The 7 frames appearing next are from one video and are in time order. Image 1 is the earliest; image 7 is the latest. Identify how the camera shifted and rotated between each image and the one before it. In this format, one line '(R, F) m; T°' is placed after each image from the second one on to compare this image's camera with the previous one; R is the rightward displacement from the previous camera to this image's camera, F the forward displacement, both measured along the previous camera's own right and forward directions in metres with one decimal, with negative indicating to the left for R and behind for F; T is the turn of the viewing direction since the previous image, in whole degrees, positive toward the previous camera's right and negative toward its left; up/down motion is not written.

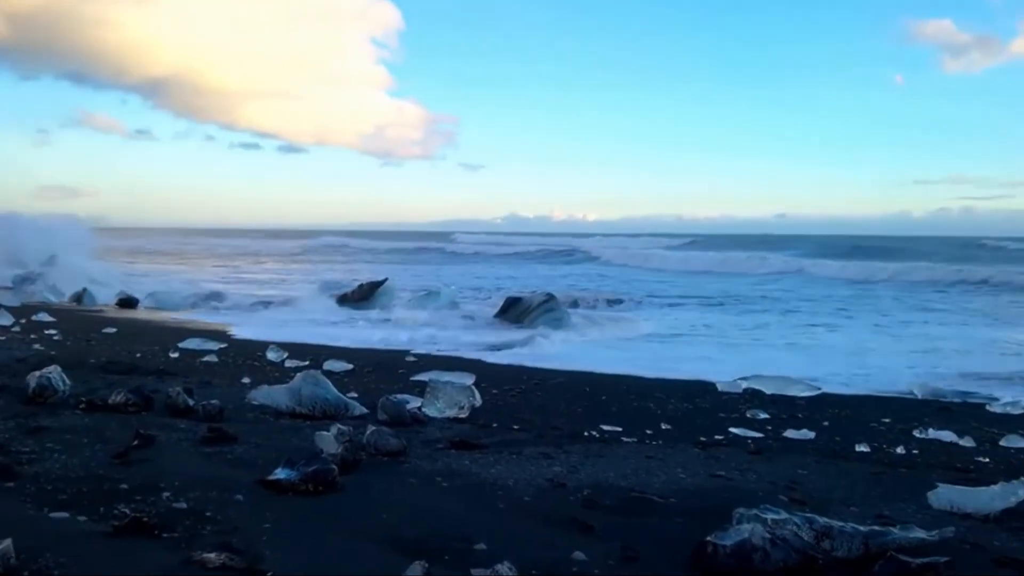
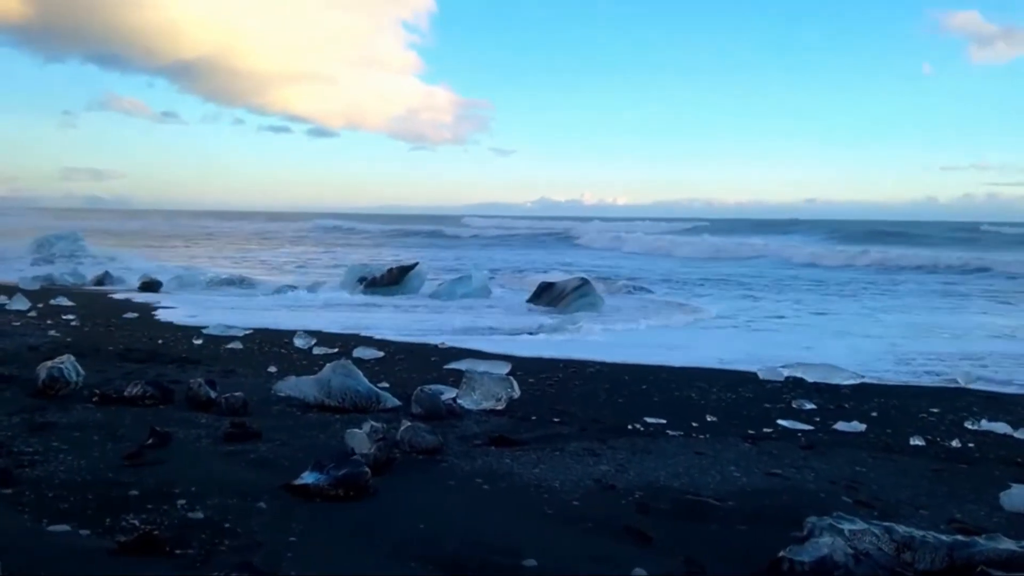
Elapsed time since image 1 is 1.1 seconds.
(-0.1, +0.3) m; -2°
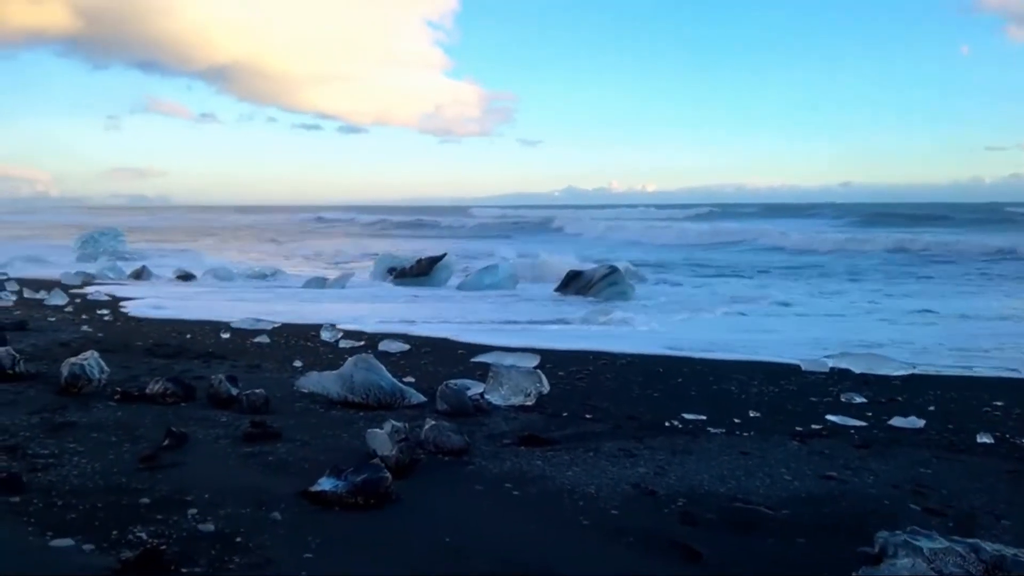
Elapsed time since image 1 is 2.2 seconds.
(0.0, +0.3) m; -2°
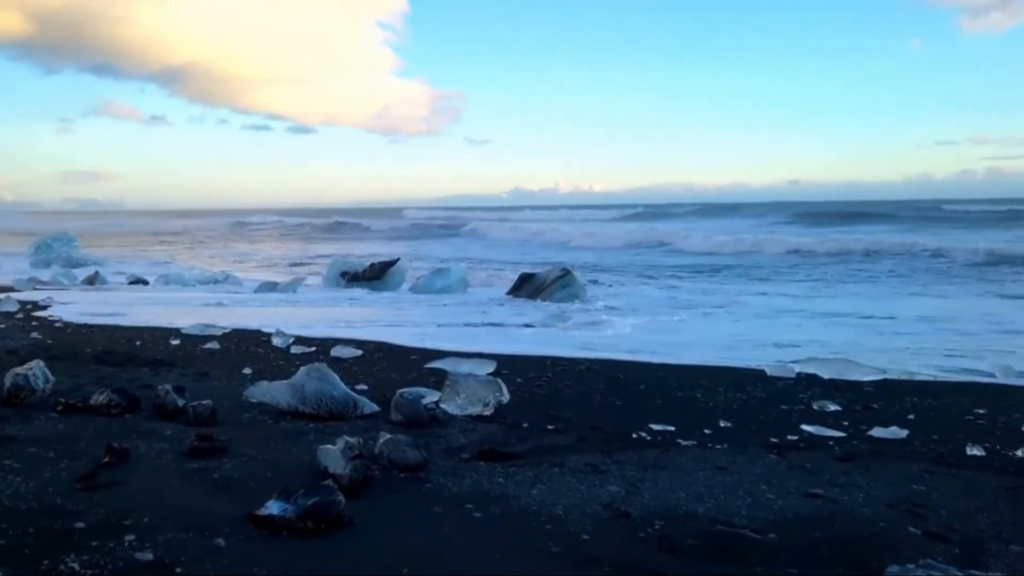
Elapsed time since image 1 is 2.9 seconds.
(0.0, +0.4) m; +3°
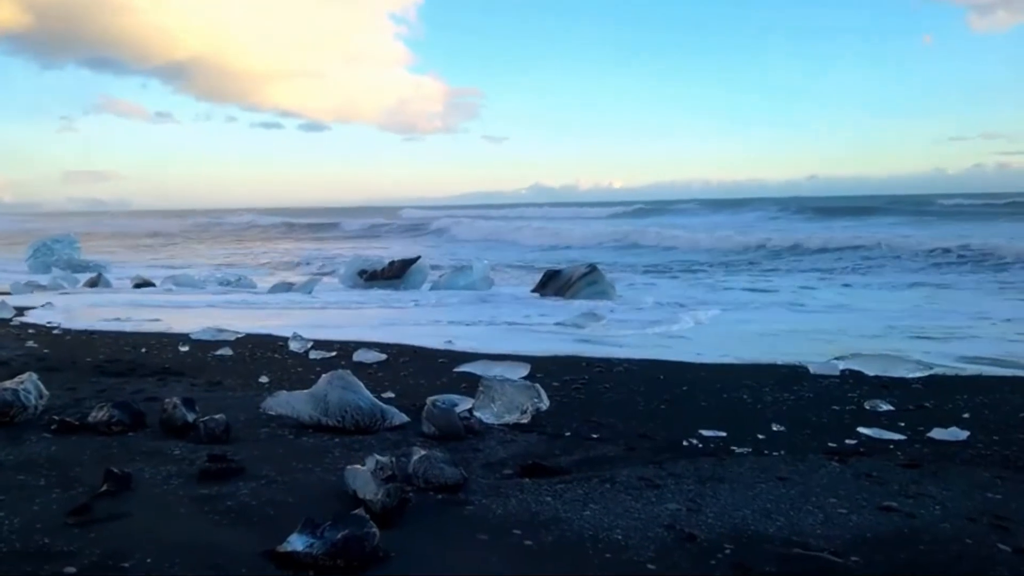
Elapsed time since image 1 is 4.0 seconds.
(-0.2, +0.2) m; -1°
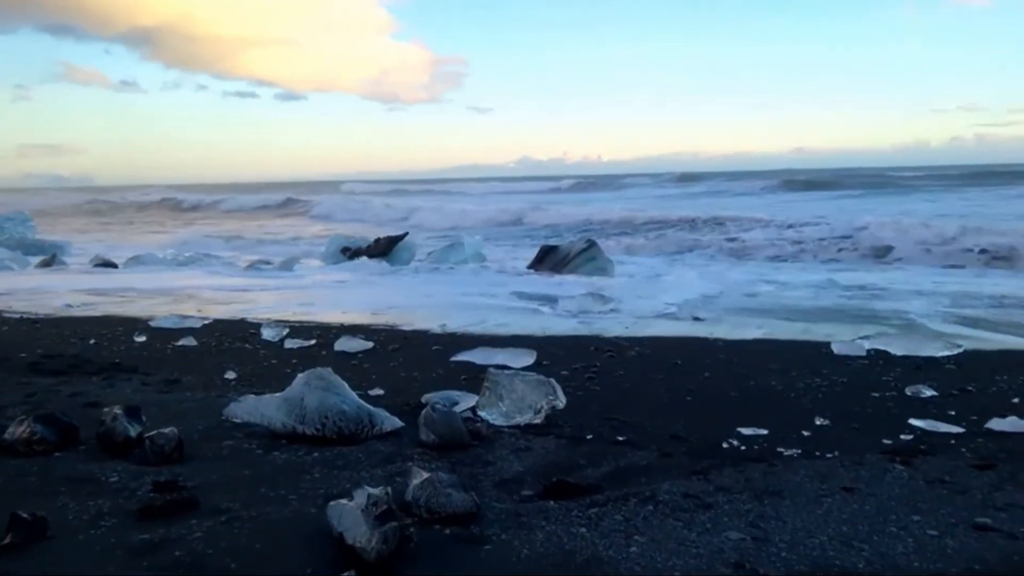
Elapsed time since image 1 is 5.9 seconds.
(-0.2, +0.6) m; +2°
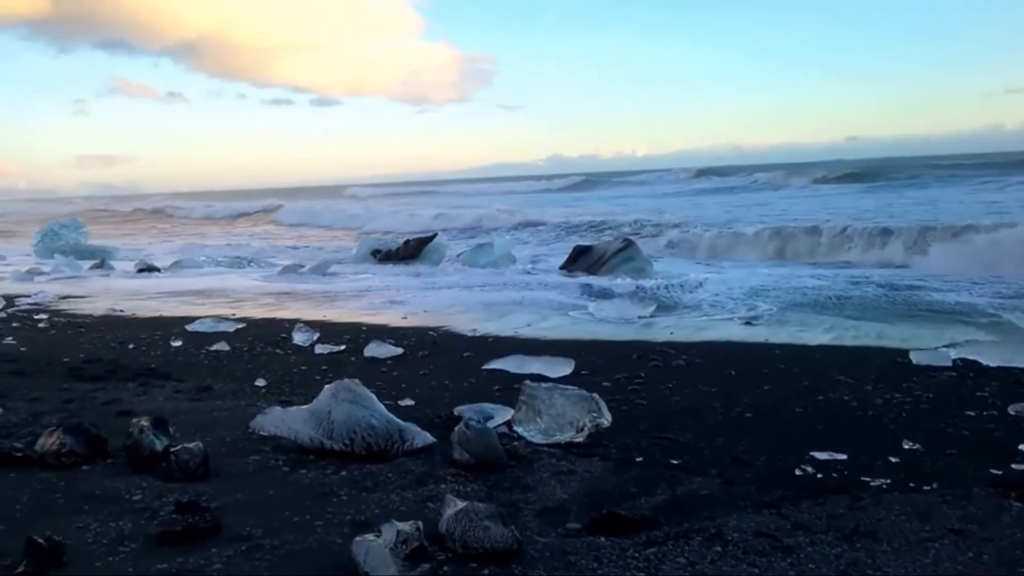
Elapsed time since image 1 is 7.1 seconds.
(0.0, +0.4) m; -3°
